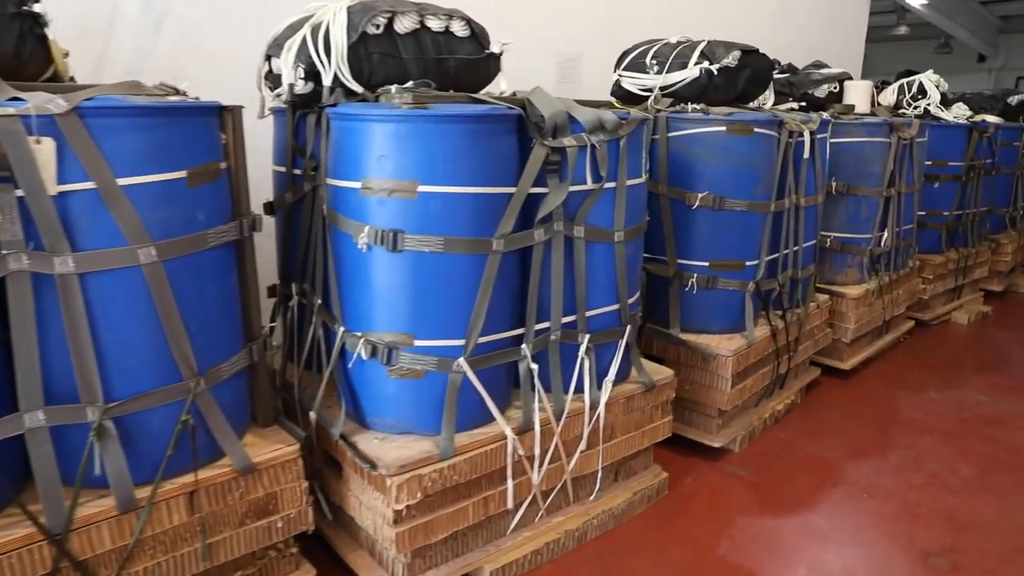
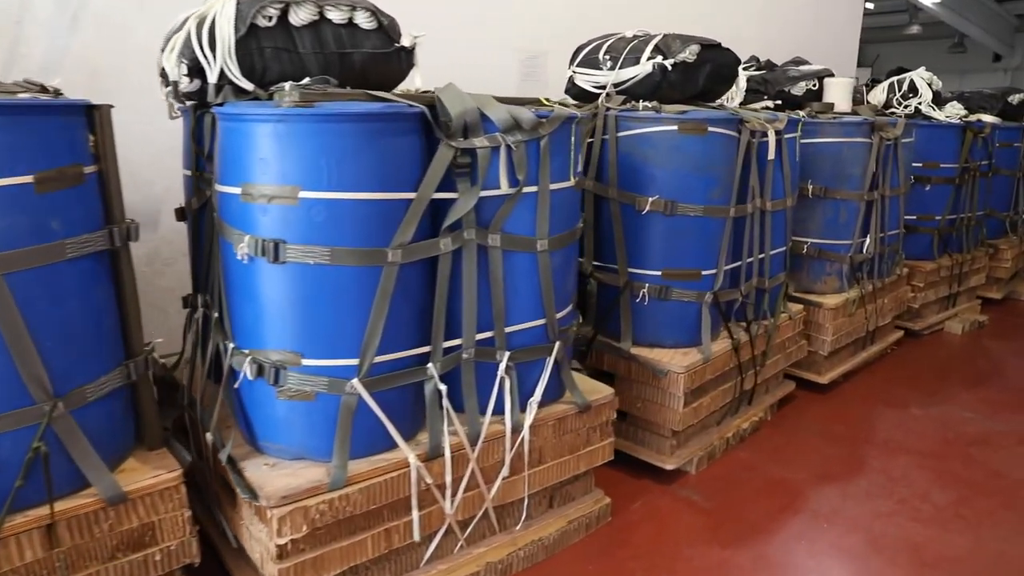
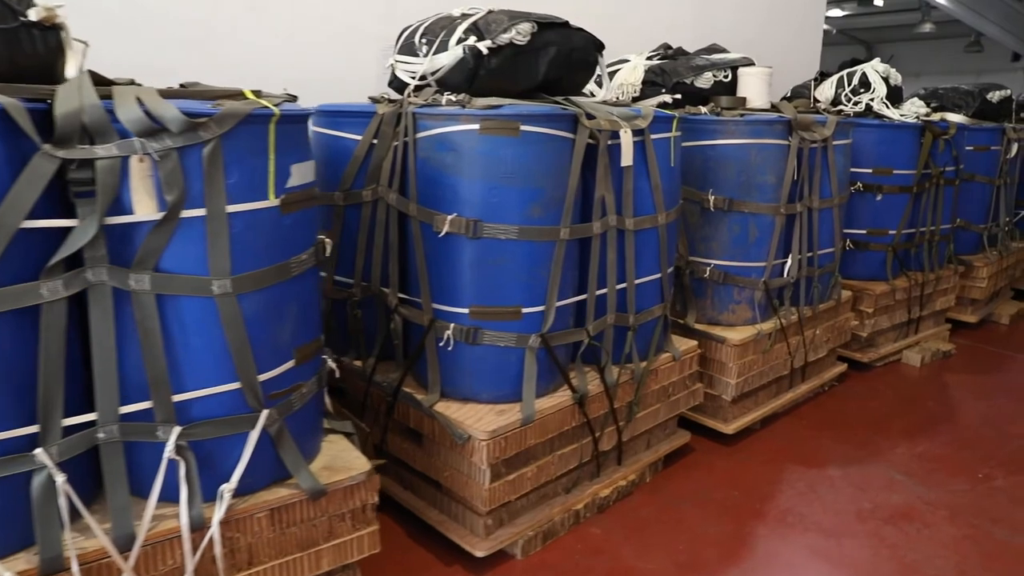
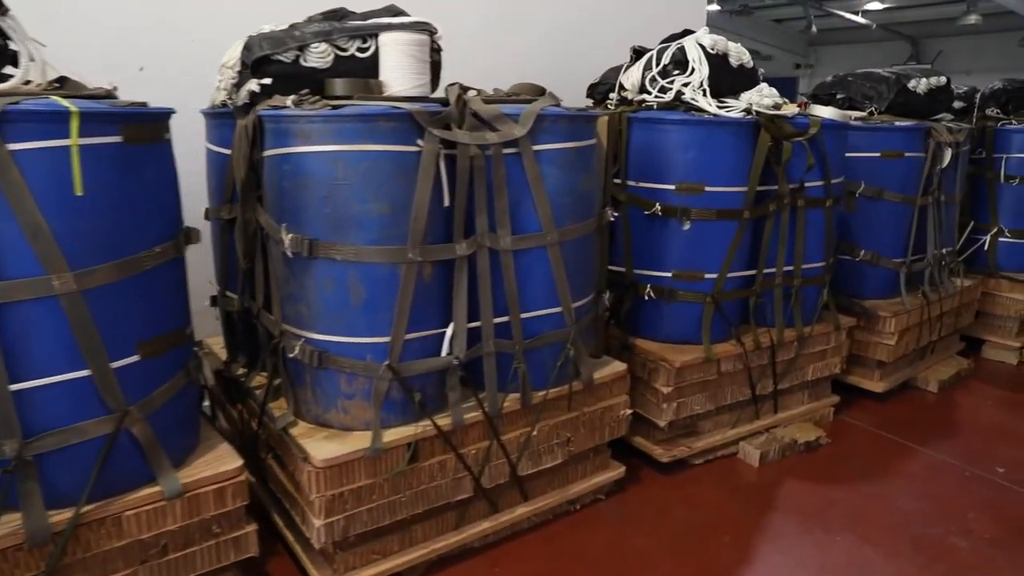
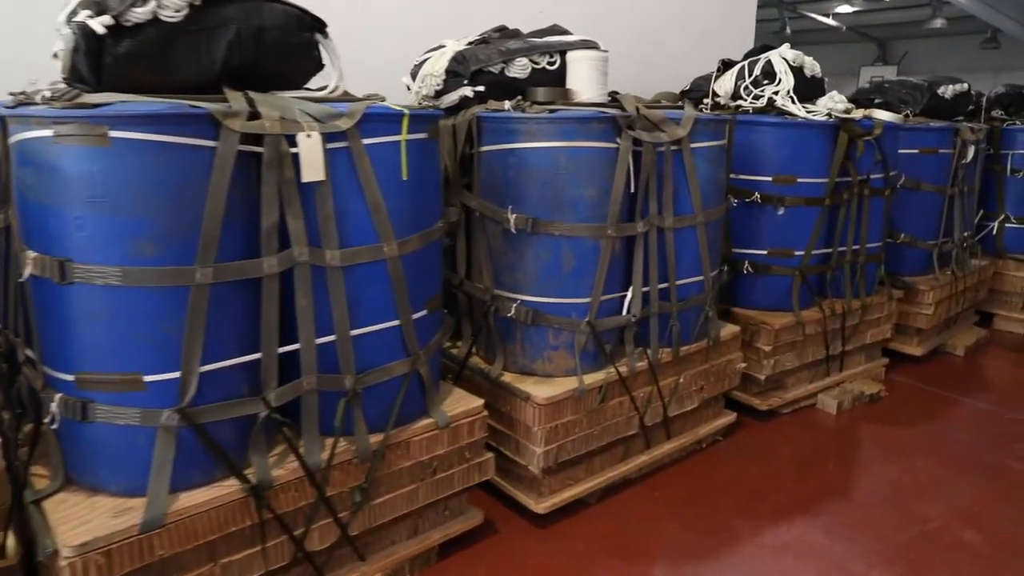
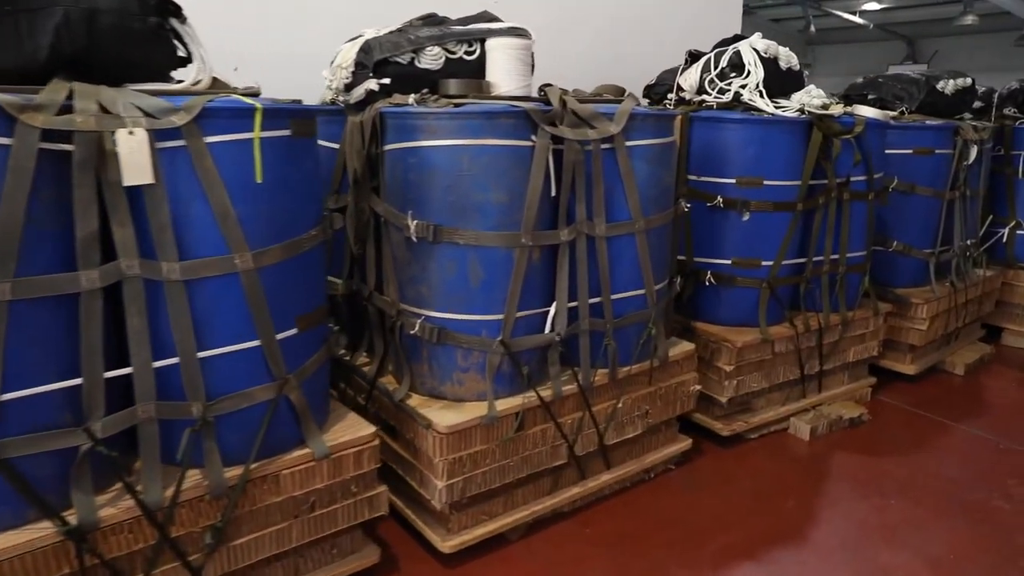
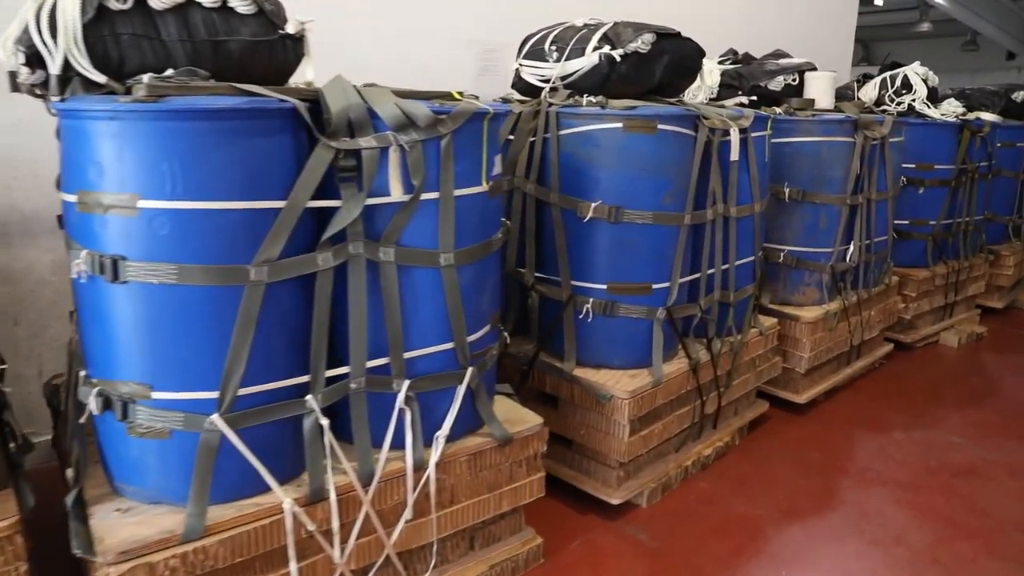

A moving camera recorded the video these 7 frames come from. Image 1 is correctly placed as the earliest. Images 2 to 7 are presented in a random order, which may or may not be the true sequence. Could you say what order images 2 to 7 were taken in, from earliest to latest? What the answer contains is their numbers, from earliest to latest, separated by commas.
2, 7, 3, 5, 6, 4
